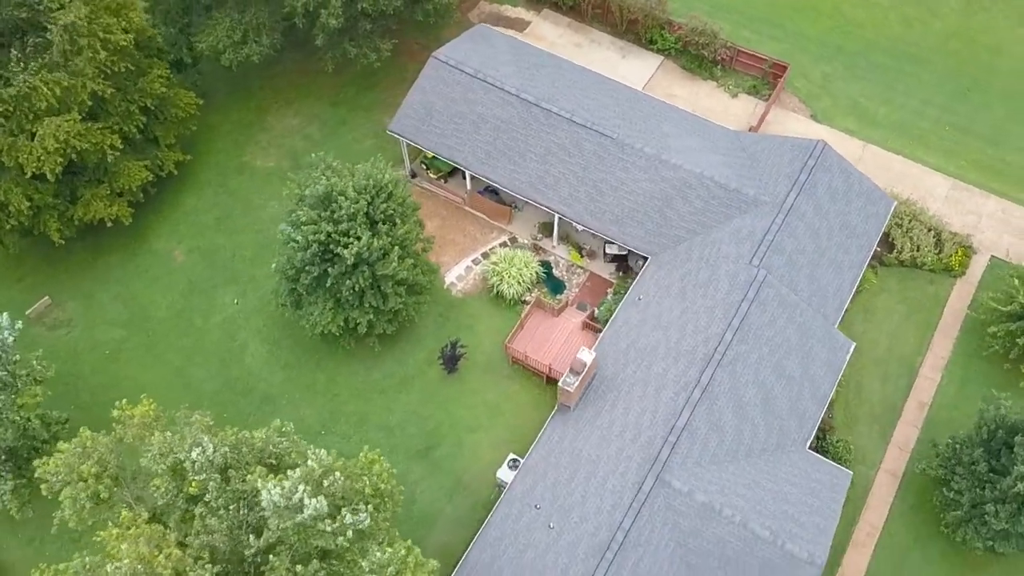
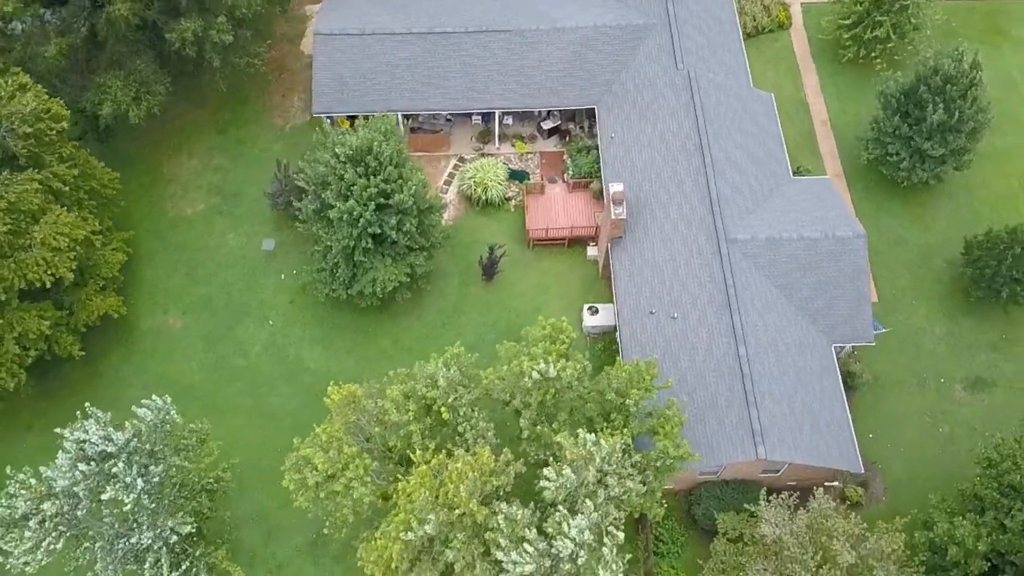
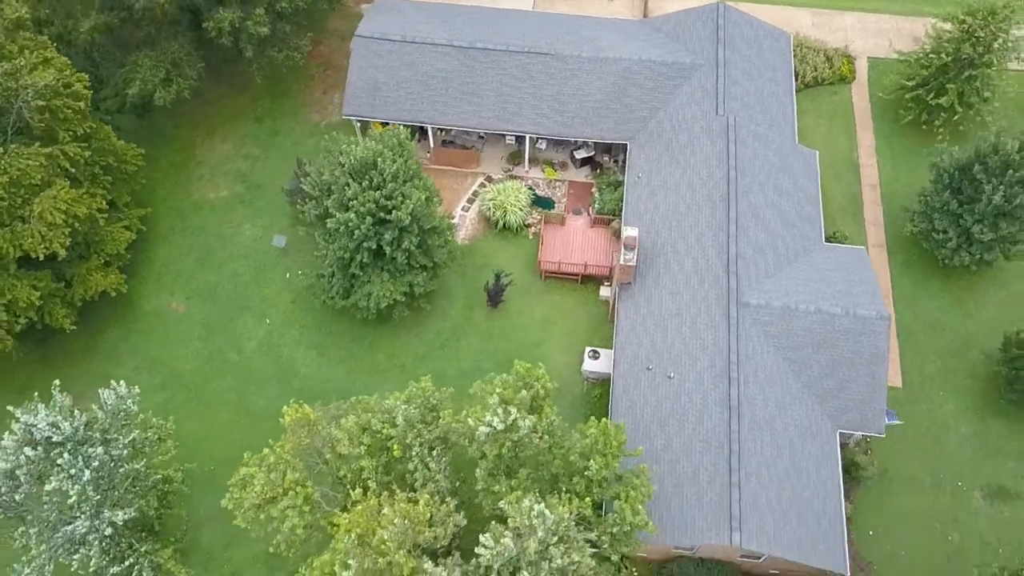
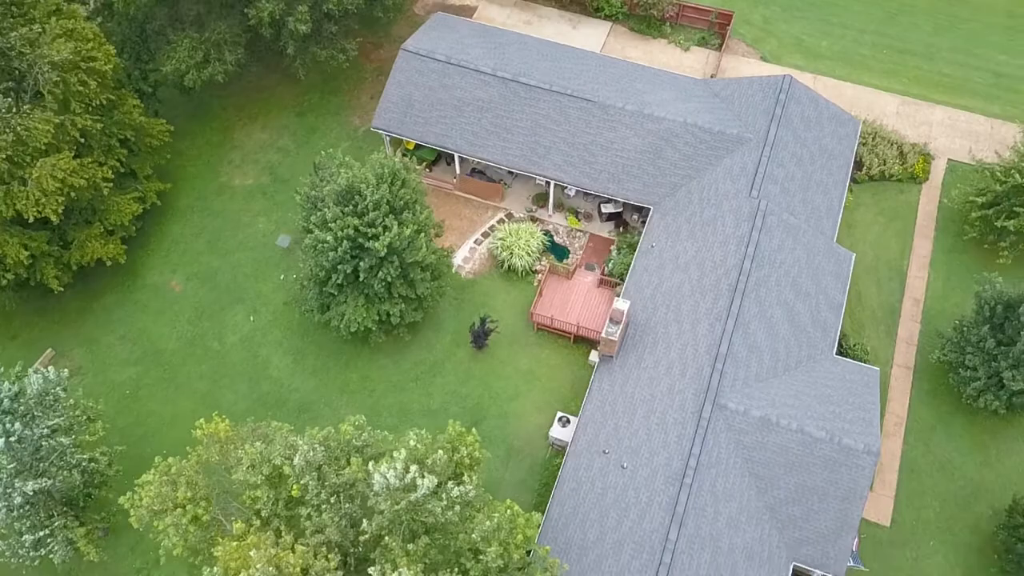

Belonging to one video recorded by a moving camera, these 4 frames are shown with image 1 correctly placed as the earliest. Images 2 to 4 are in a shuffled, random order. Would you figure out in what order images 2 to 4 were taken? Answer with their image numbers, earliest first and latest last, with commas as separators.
4, 3, 2
